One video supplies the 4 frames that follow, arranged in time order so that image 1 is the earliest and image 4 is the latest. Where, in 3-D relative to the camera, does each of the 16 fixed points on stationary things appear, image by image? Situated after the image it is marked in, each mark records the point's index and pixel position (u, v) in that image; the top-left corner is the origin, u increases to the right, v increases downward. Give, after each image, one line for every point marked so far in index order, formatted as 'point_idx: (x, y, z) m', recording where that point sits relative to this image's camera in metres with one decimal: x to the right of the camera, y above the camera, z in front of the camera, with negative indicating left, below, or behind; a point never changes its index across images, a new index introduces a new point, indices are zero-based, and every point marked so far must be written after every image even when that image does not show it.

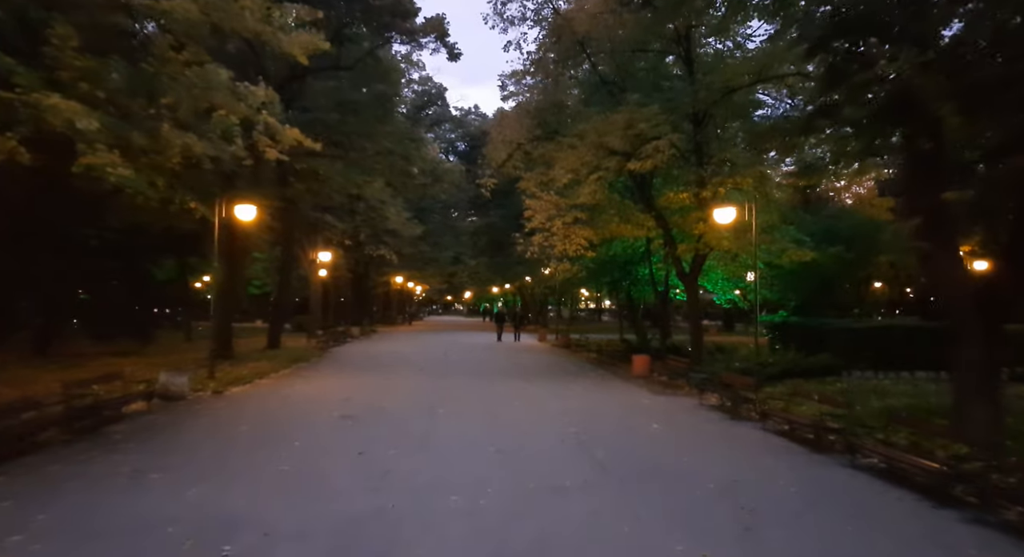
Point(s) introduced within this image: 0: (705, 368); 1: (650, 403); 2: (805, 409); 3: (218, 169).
0: (+5.2, -2.4, +19.4) m
1: (+3.2, -2.9, +16.8) m
2: (+5.7, -2.6, +14.1) m
3: (-7.9, +2.9, +19.3) m
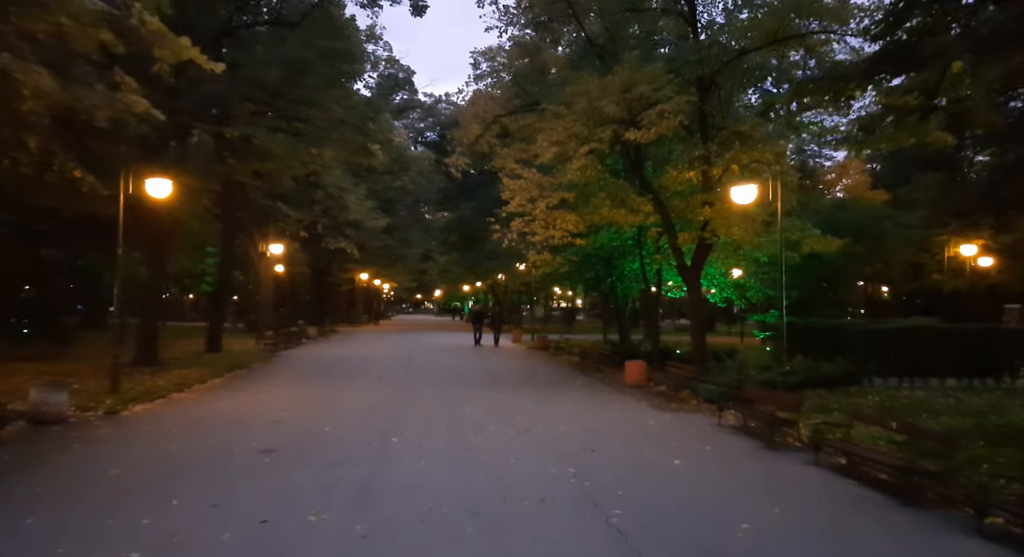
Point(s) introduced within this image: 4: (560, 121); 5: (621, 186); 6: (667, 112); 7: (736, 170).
0: (+4.6, -2.2, +16.2) m
1: (+2.7, -2.7, +13.6) m
2: (+5.3, -2.4, +11.0) m
3: (-8.4, +3.1, +15.6) m
4: (+1.2, +4.0, +18.4) m
5: (+3.0, +2.5, +19.7) m
6: (+3.5, +3.8, +16.3) m
7: (+5.4, +2.6, +17.5) m
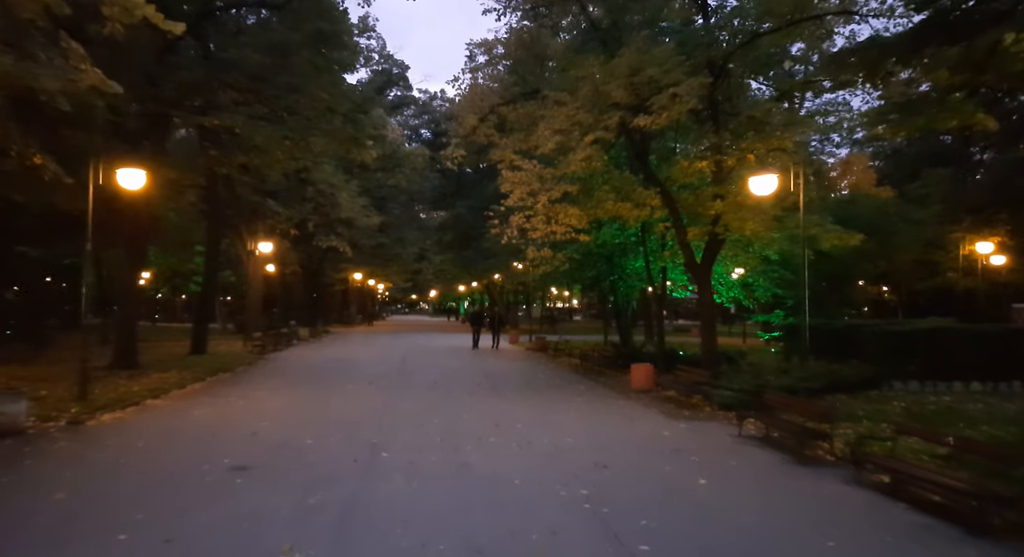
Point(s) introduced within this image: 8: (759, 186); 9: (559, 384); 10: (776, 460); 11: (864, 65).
0: (+4.6, -2.2, +15.1) m
1: (+2.8, -2.7, +12.5) m
2: (+5.3, -2.4, +9.8) m
3: (-8.4, +3.2, +14.4) m
4: (+1.2, +4.1, +17.2) m
5: (+2.9, +2.6, +18.6) m
6: (+3.5, +3.8, +15.2) m
7: (+5.4, +2.7, +16.4) m
8: (+4.7, +1.8, +14.0) m
9: (+1.3, -2.9, +19.9) m
10: (+3.9, -2.6, +10.6) m
11: (+5.3, +3.2, +10.8) m
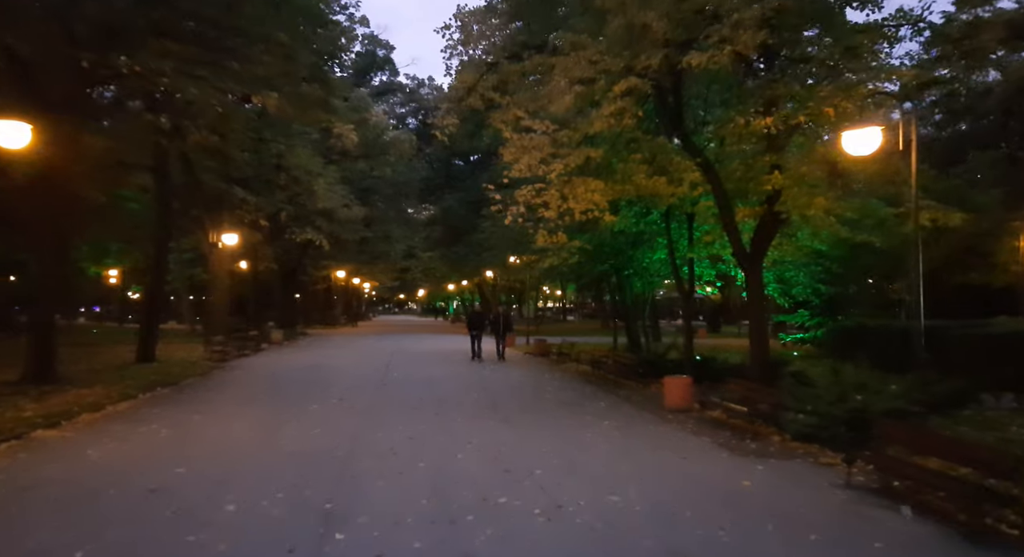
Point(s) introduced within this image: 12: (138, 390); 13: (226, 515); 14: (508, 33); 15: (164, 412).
0: (+4.7, -2.0, +11.5) m
1: (+3.0, -2.5, +8.8) m
2: (+5.6, -2.2, +6.3) m
3: (-8.3, +3.3, +10.6) m
4: (+1.3, +4.2, +13.6) m
5: (+3.1, +2.7, +15.0) m
6: (+3.7, +4.0, +11.6) m
7: (+5.6, +2.8, +12.9) m
8: (+4.9, +2.0, +10.5) m
9: (+1.4, -2.7, +16.2) m
10: (+4.1, -2.5, +7.0) m
11: (+5.5, +3.3, +7.3) m
12: (-8.6, -2.6, +16.7) m
13: (-2.8, -2.3, +7.1) m
14: (-0.1, +6.1, +17.7) m
15: (-6.6, -2.6, +13.9) m
